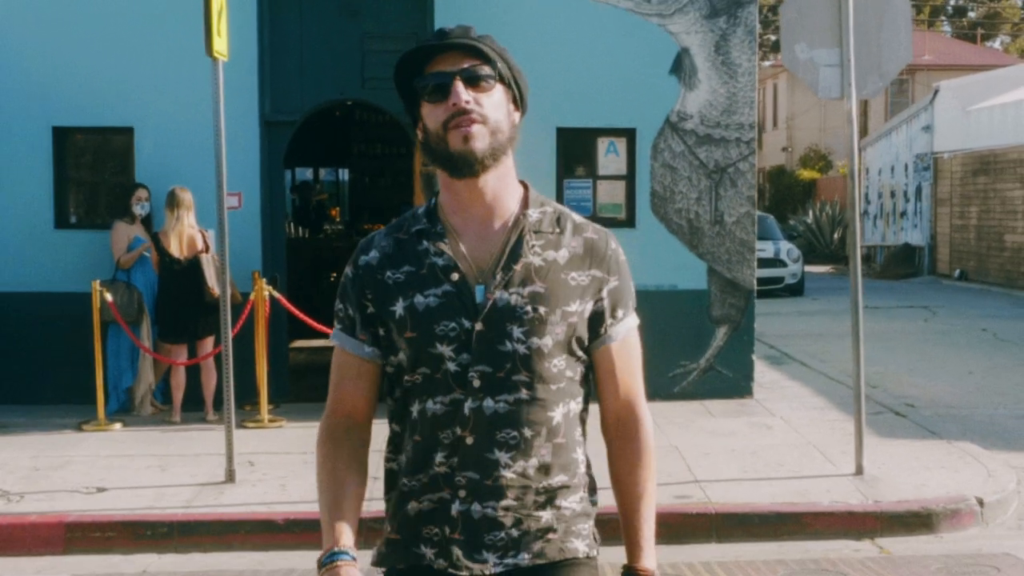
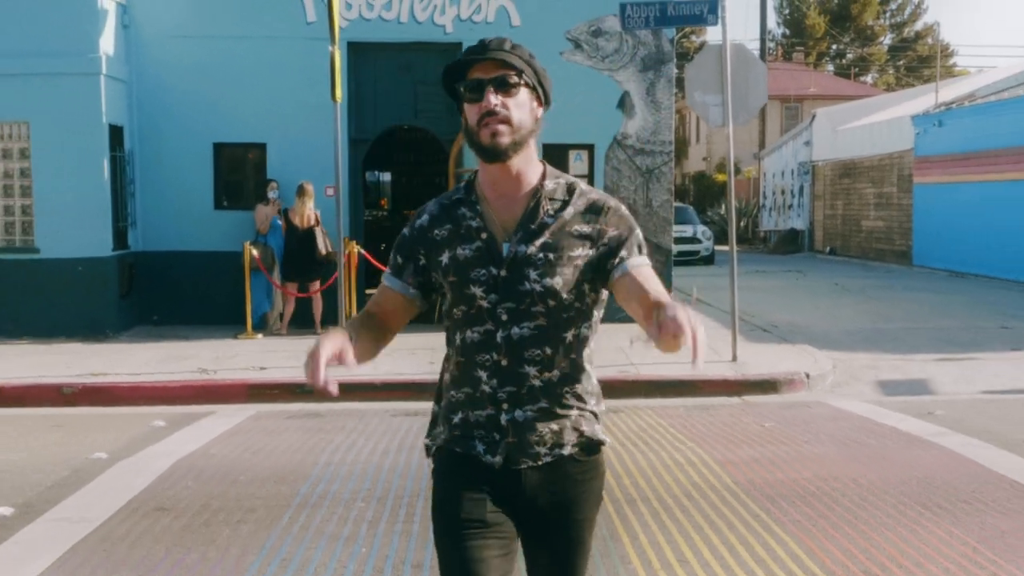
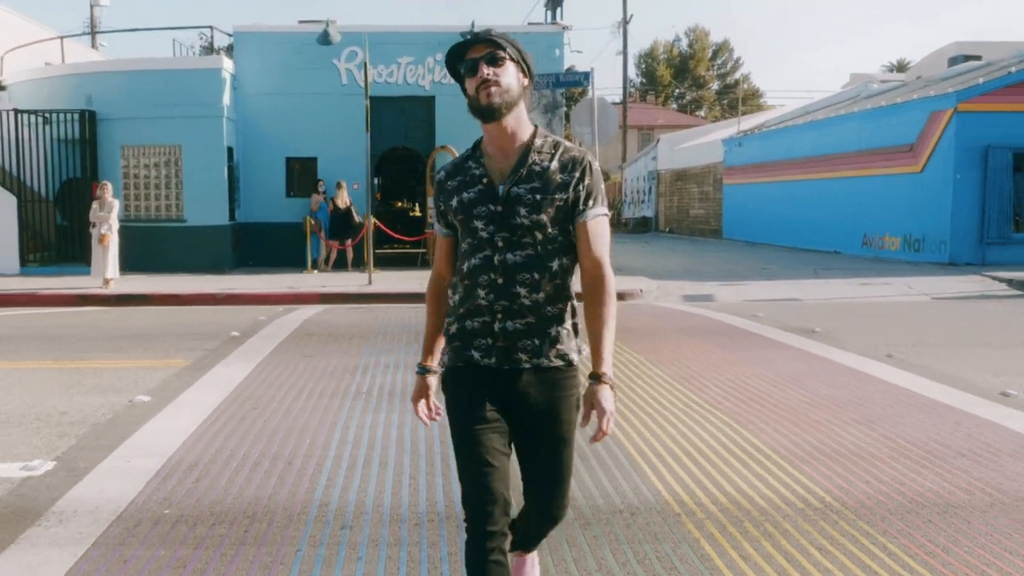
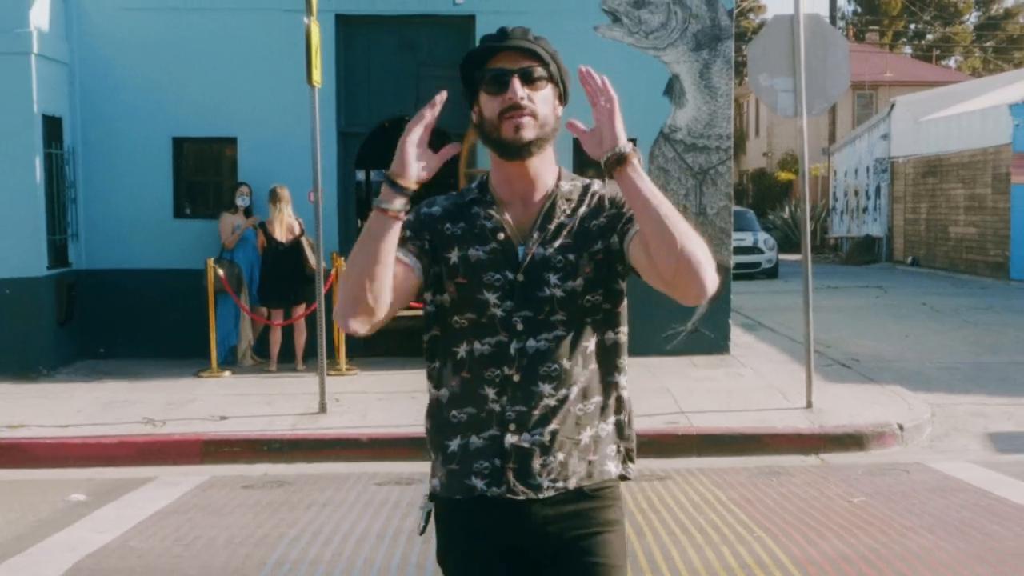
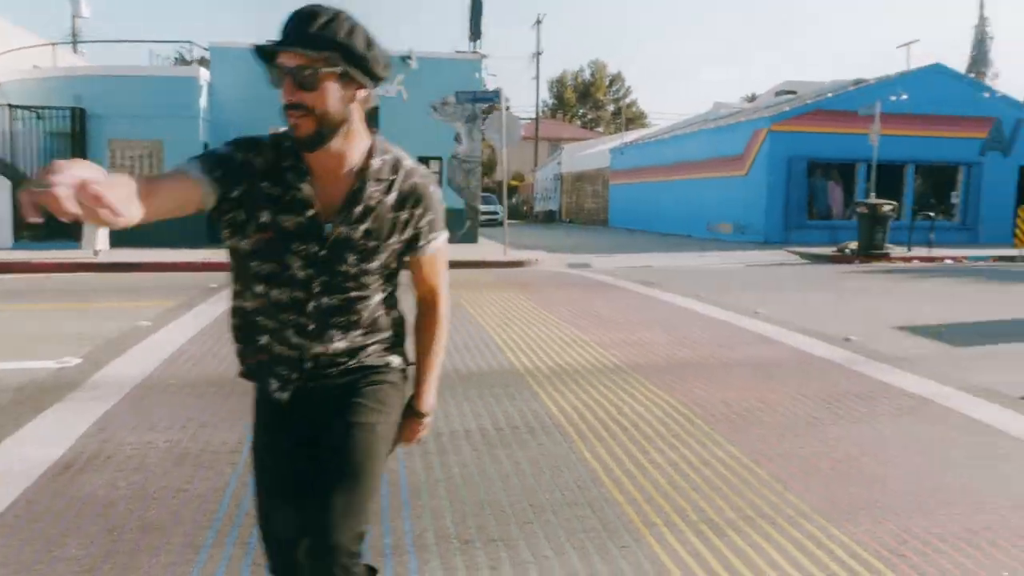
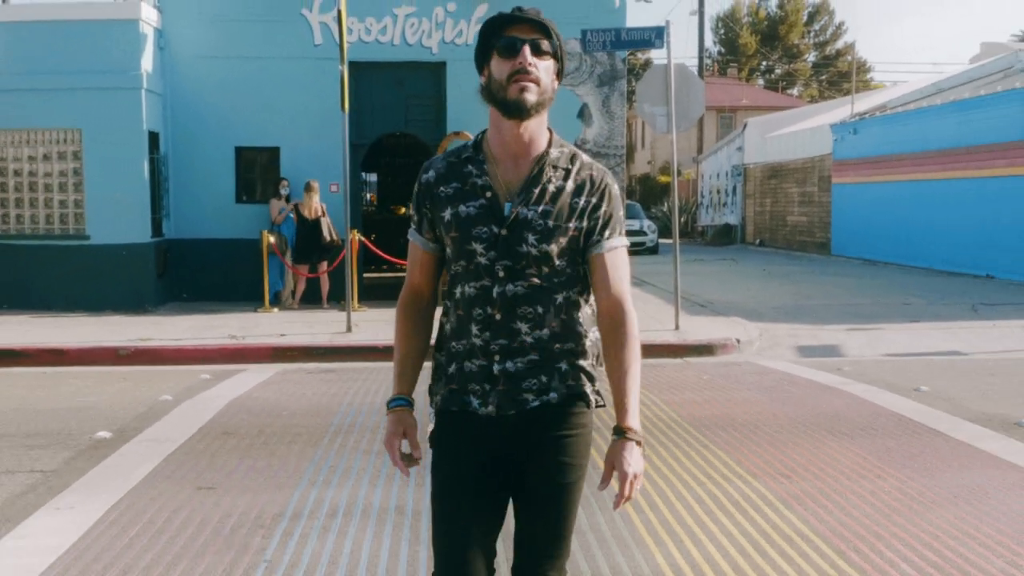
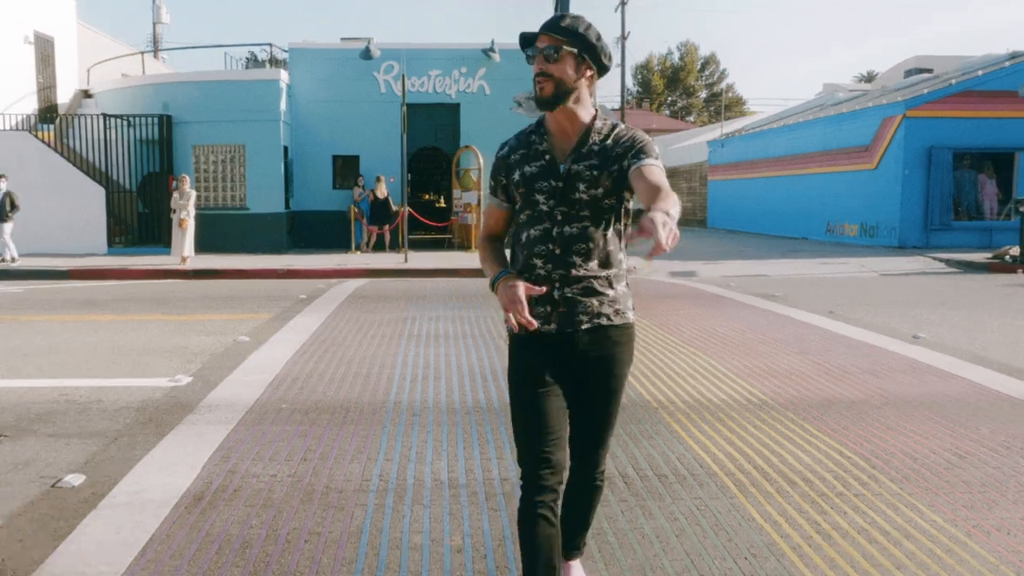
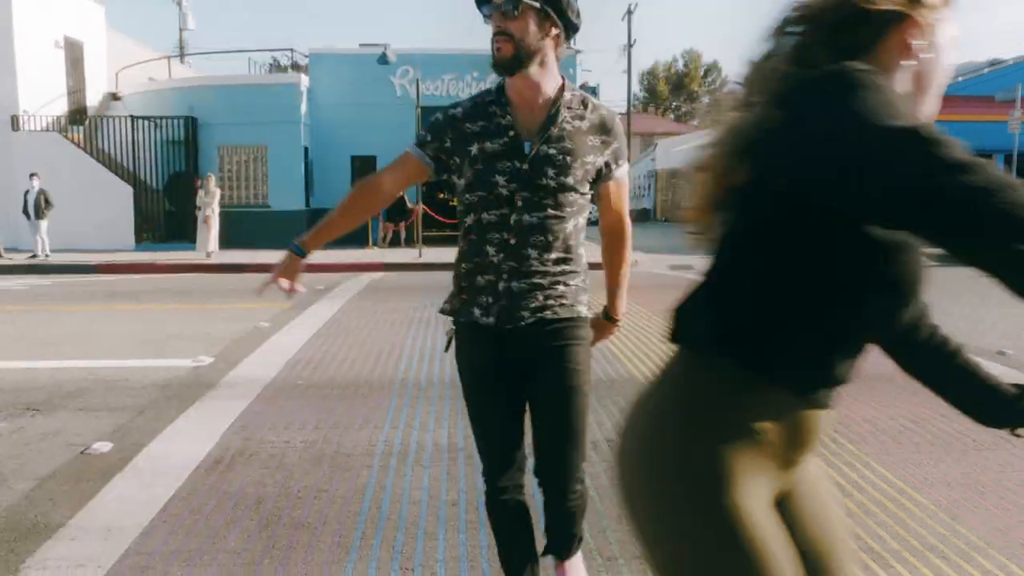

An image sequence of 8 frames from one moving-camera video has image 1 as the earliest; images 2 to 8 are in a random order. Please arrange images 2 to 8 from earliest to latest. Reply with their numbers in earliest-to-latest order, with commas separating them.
4, 2, 6, 3, 7, 8, 5
